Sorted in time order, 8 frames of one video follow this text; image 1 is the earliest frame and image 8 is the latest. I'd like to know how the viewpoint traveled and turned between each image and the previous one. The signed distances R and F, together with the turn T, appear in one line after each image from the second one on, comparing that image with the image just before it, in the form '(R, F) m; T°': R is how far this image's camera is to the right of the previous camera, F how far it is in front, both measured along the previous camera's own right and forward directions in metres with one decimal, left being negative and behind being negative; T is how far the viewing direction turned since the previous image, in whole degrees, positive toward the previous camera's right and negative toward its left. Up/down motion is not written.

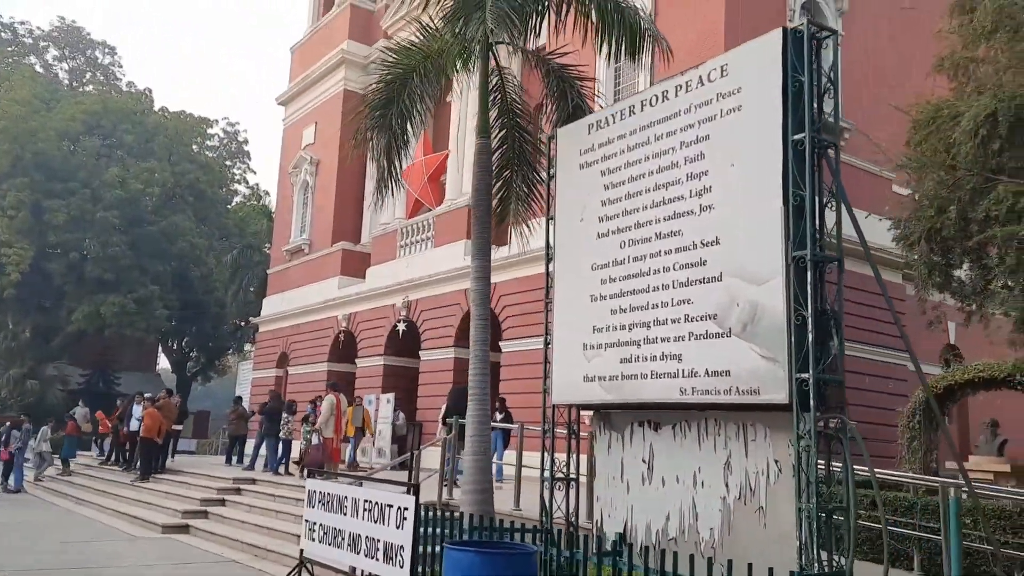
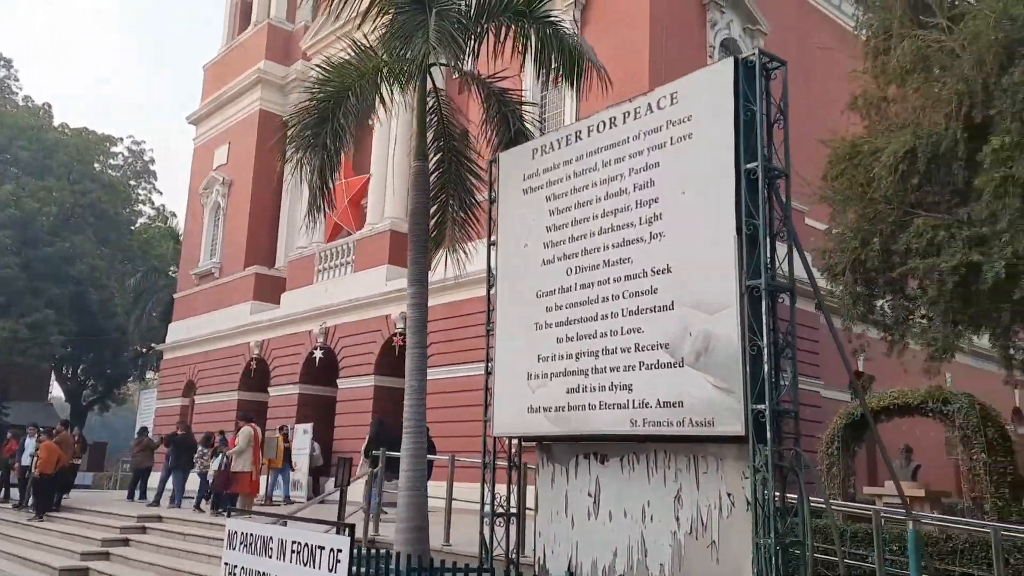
(-0.3, +0.3) m; +6°
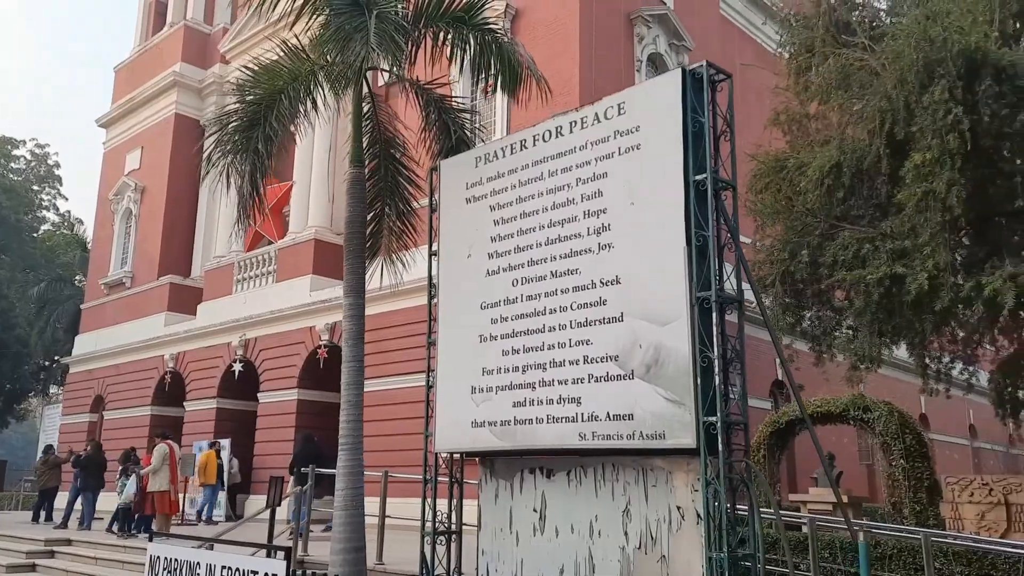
(-0.2, +0.2) m; +5°
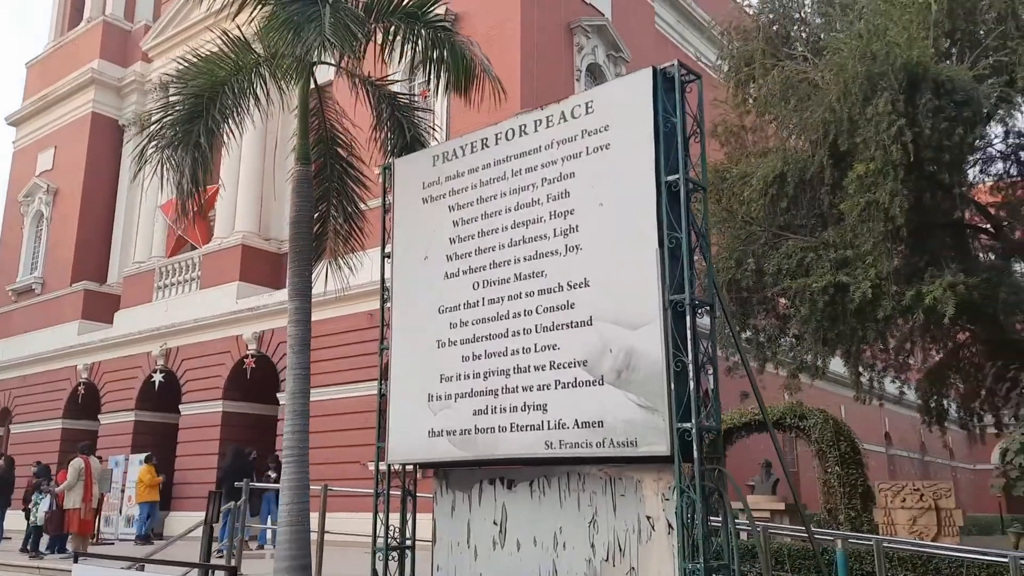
(-0.3, +0.3) m; +5°
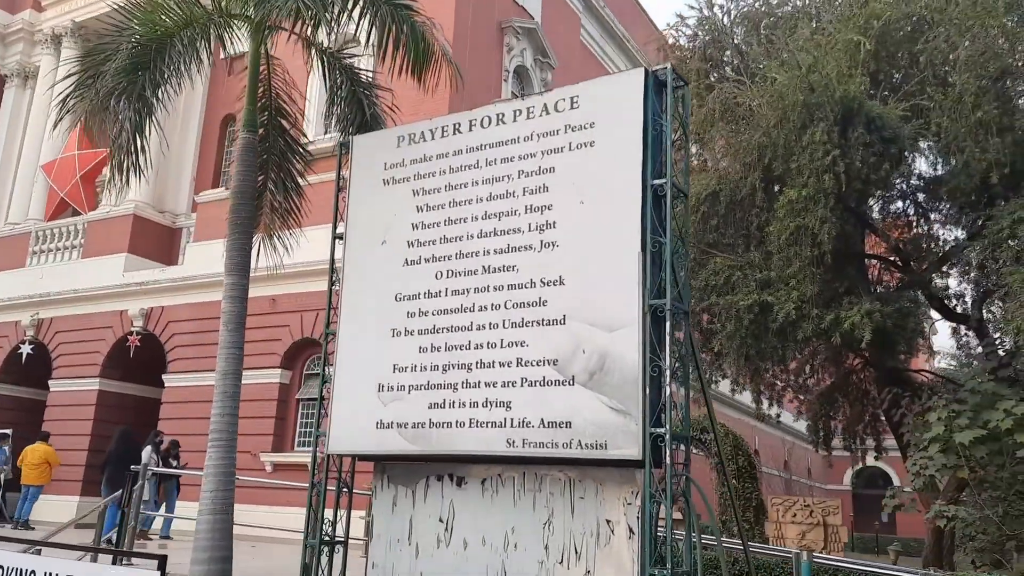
(-0.6, +0.2) m; +8°
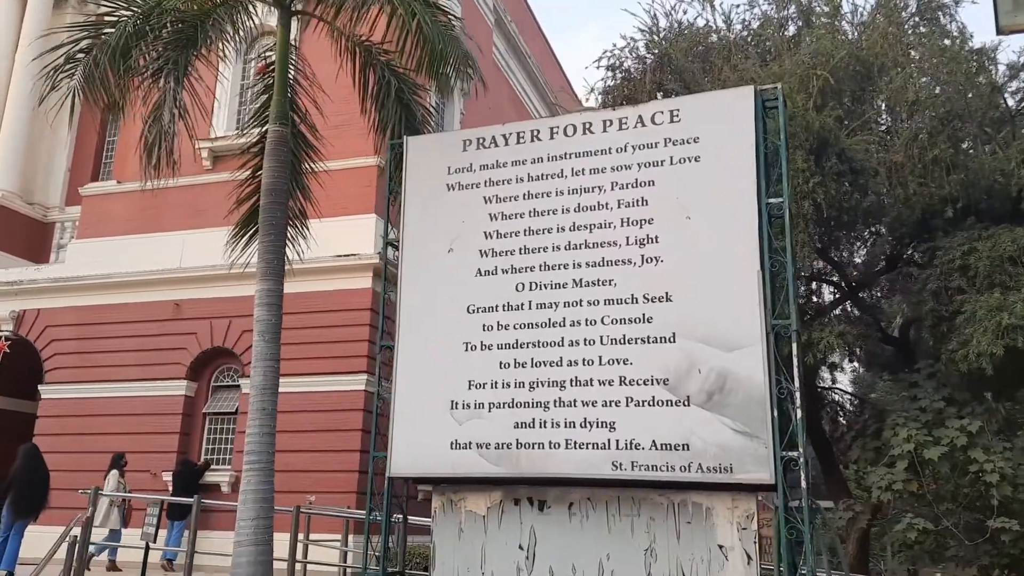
(-1.8, +0.5) m; +11°
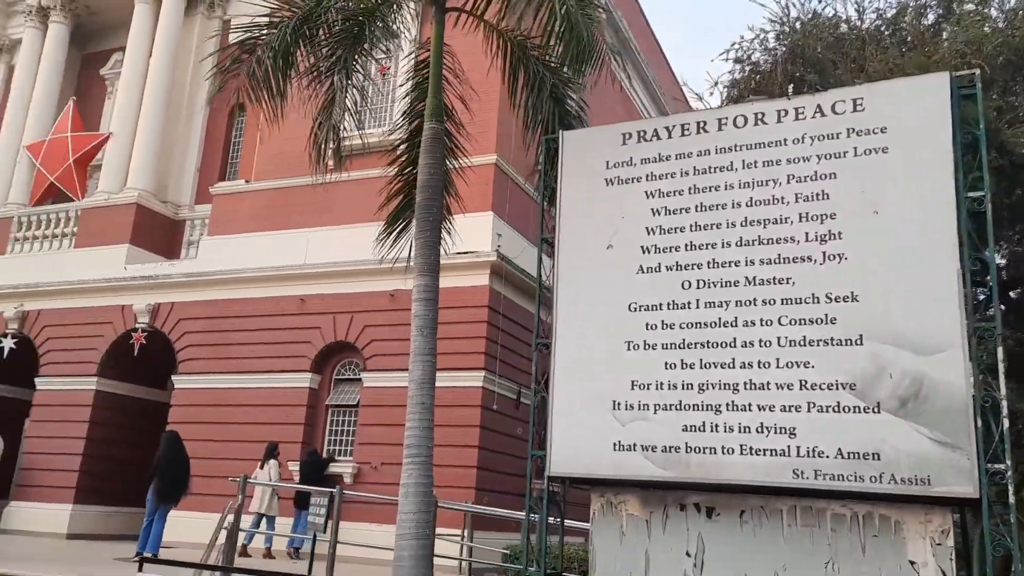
(-0.5, +0.1) m; -6°
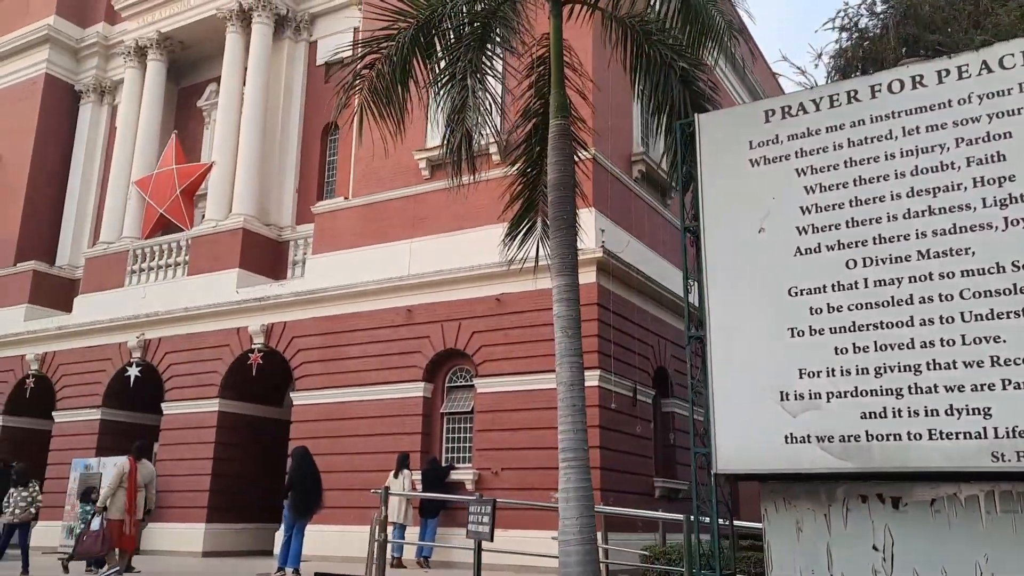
(-0.5, +0.1) m; -6°
